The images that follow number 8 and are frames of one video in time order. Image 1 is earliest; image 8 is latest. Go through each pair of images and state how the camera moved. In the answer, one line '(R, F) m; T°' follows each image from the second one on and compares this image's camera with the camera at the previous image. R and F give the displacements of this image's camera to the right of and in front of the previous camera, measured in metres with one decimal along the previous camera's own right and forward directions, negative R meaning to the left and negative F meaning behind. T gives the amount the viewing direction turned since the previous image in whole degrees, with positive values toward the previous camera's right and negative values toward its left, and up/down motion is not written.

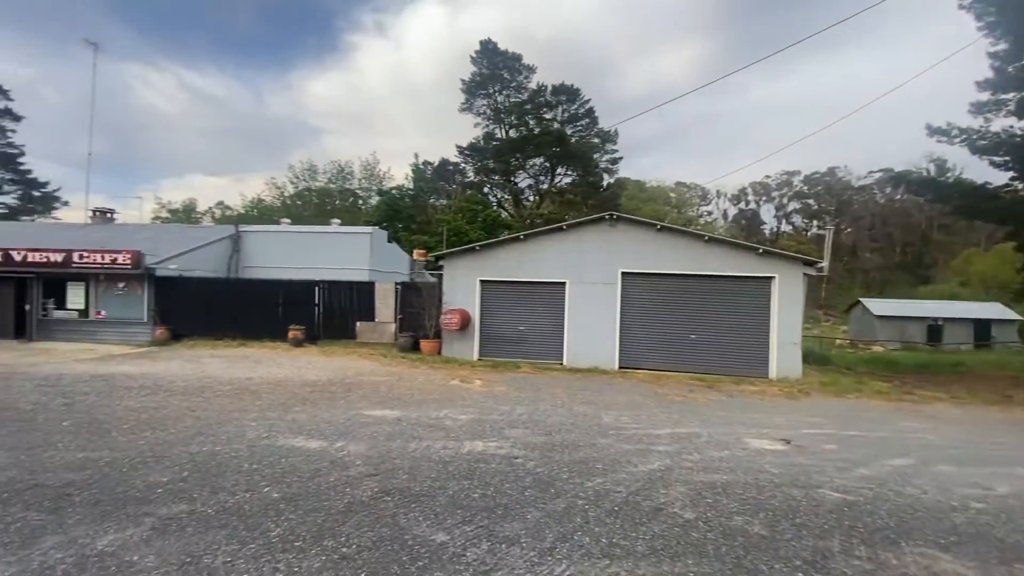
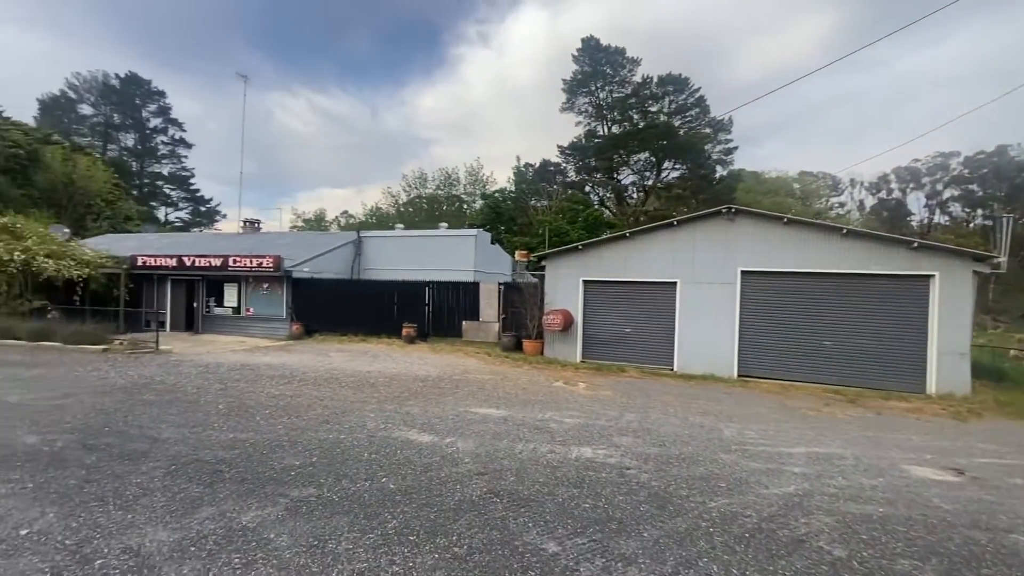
(-0.1, +0.2) m; -12°
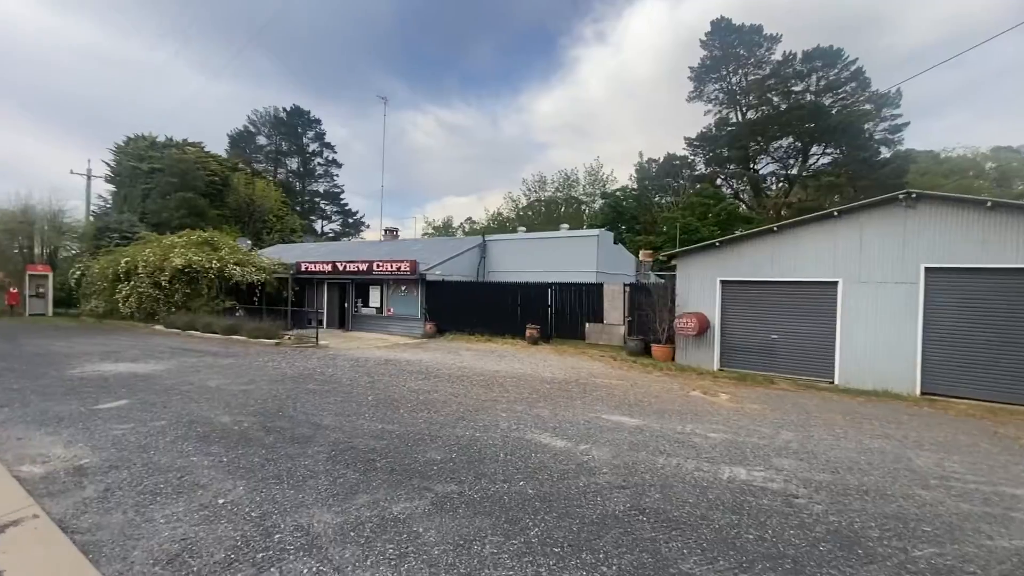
(-0.2, +0.2) m; -14°
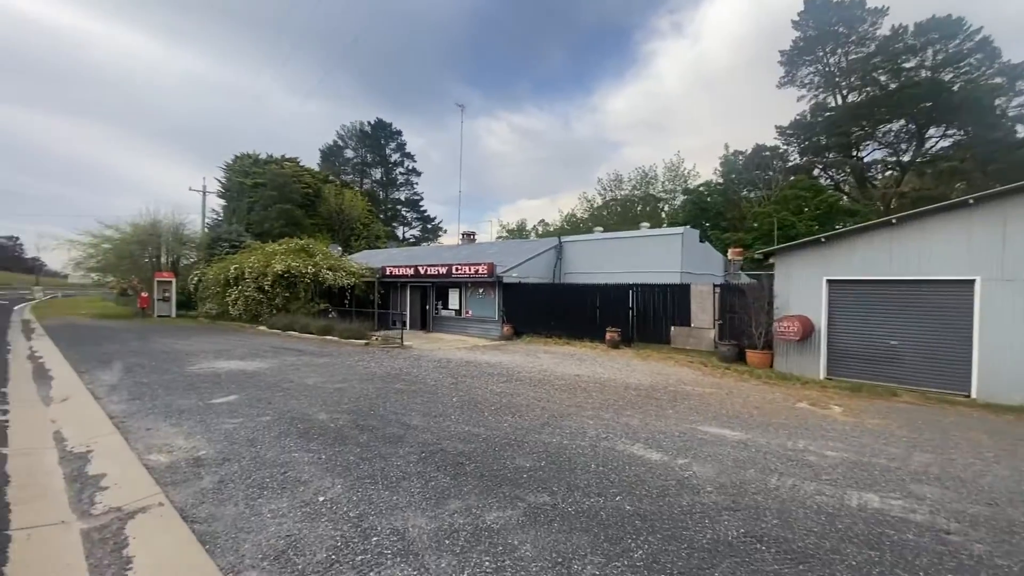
(-0.2, +0.2) m; -9°
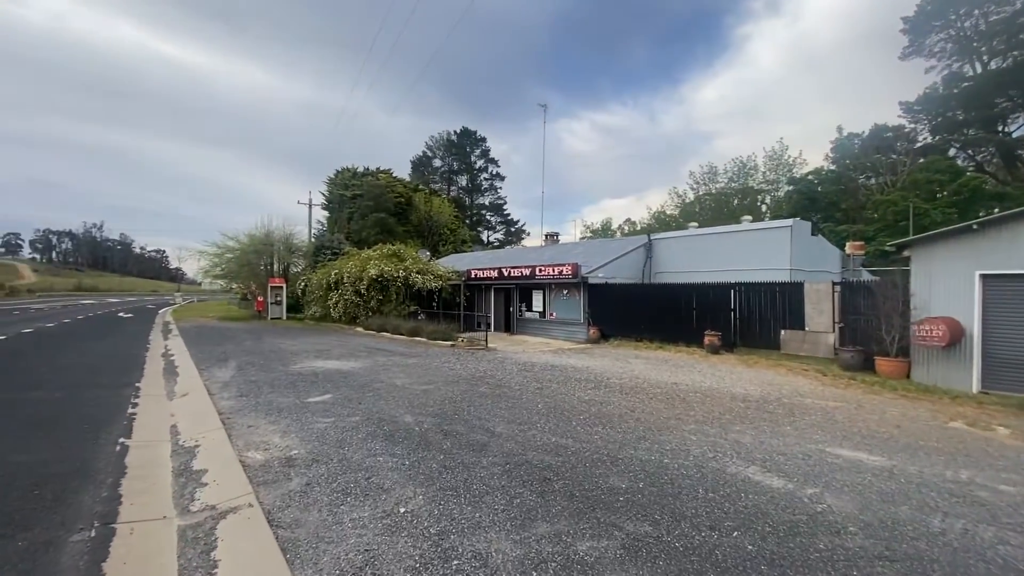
(-0.1, +0.4) m; -10°
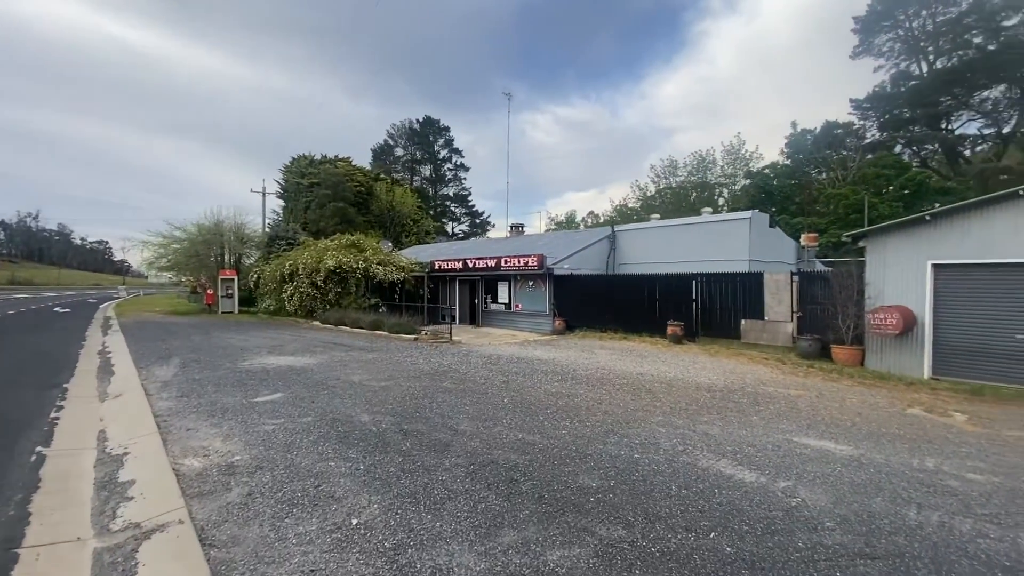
(0.0, +0.3) m; +4°
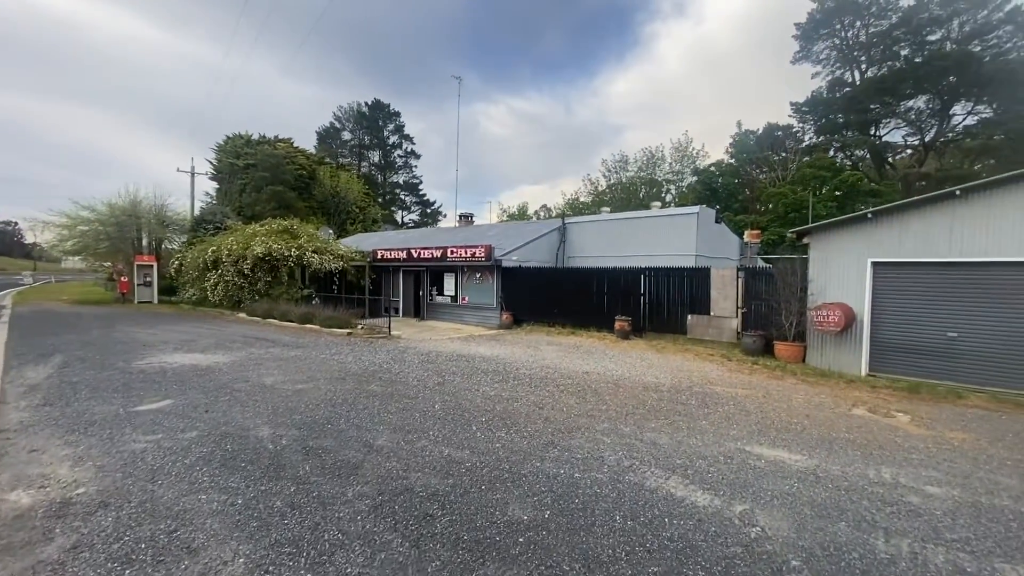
(+0.2, +0.7) m; +6°
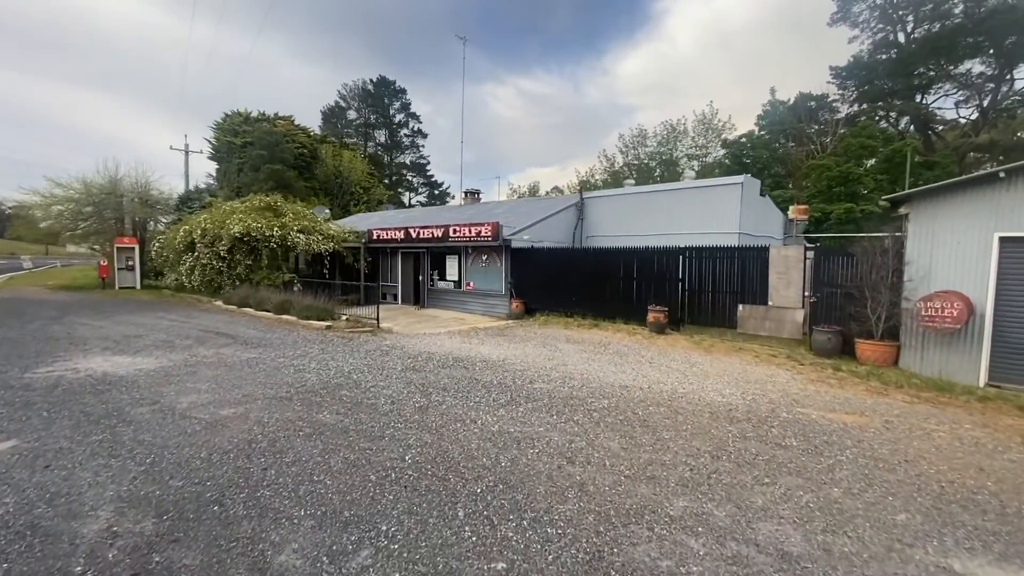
(0.0, +2.1) m; -1°
